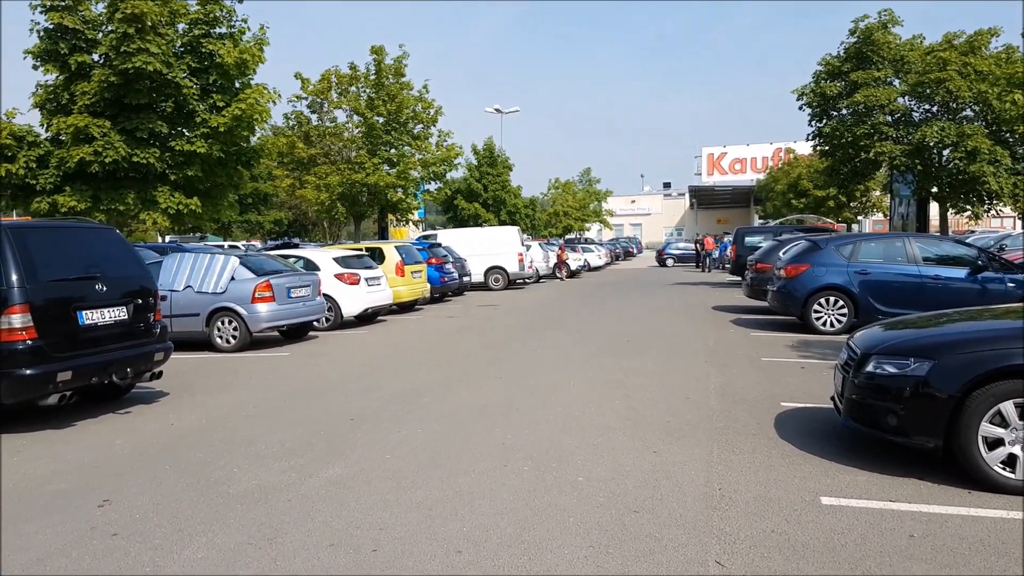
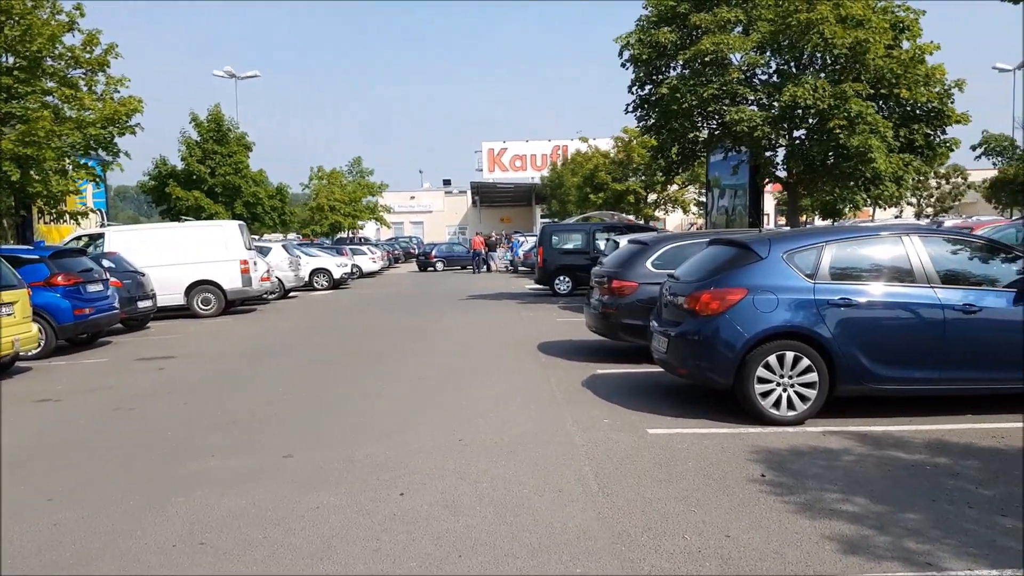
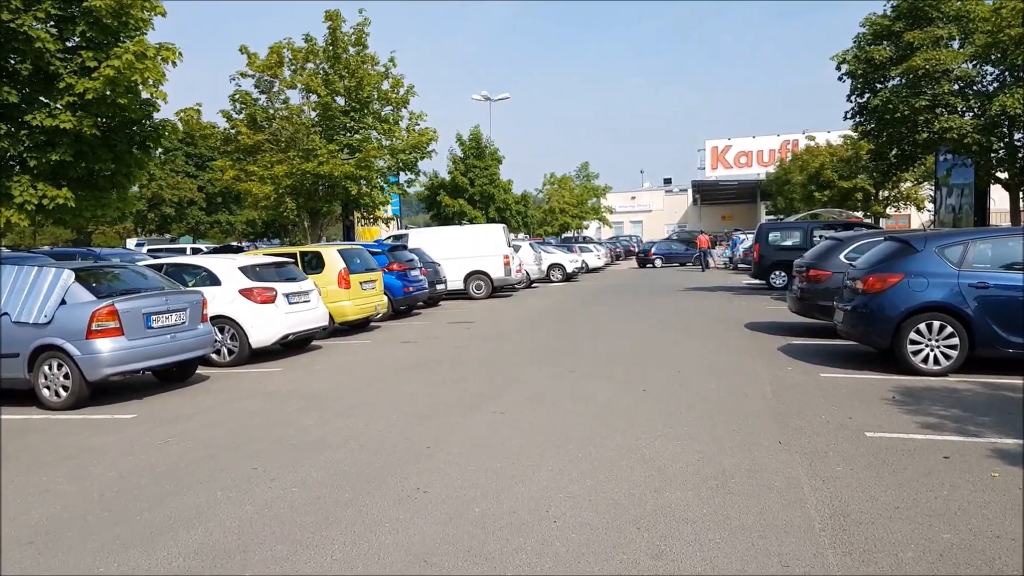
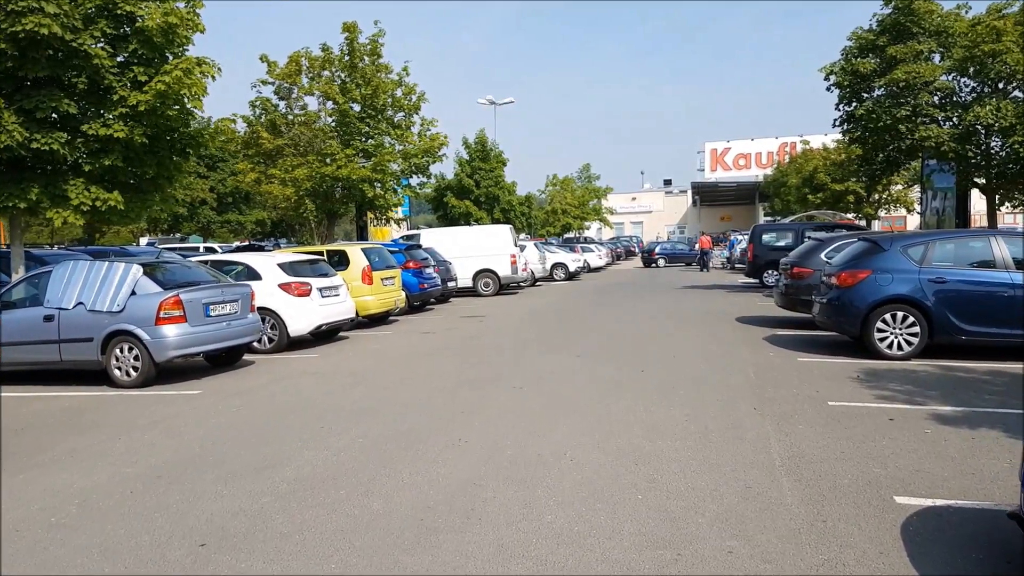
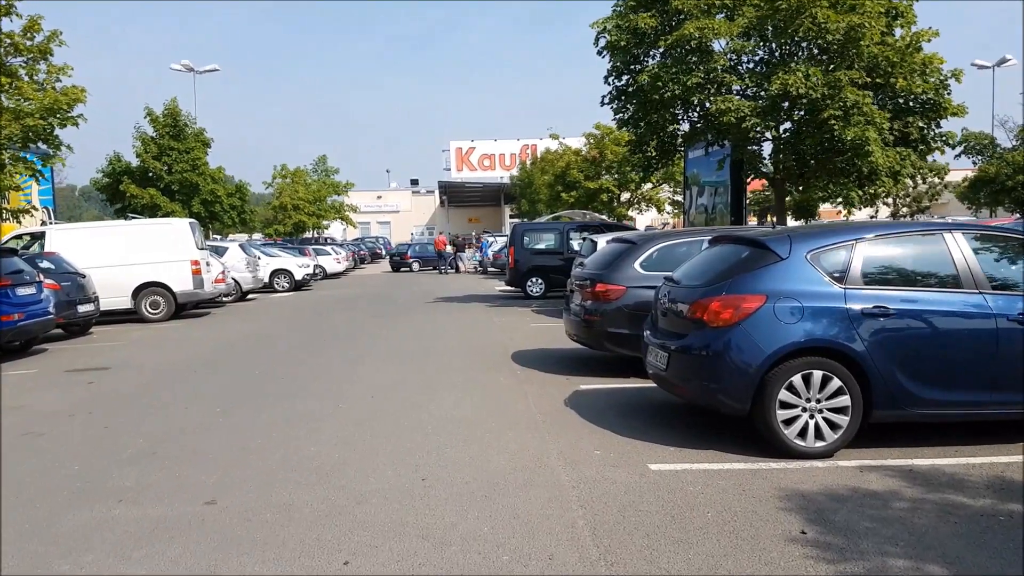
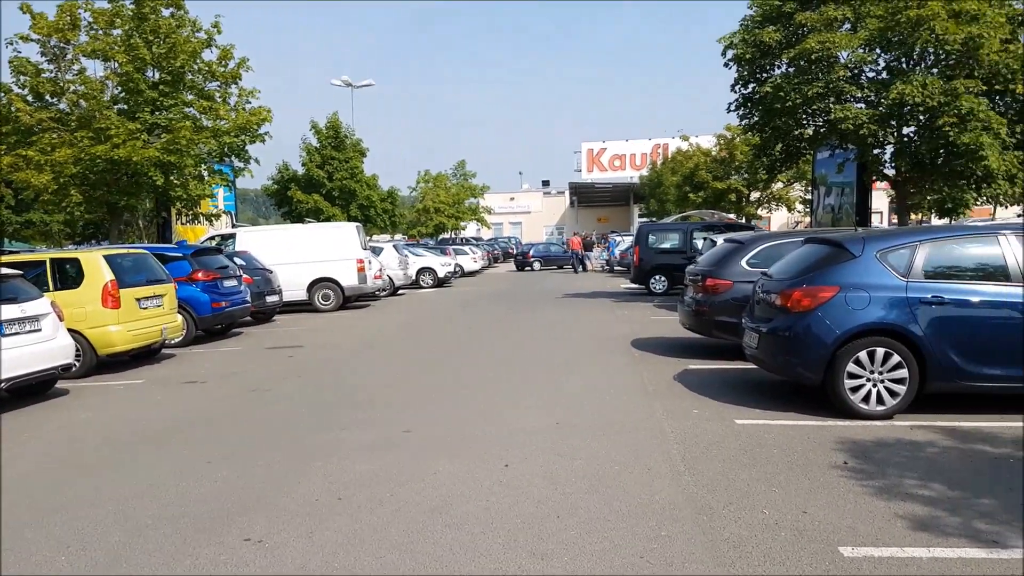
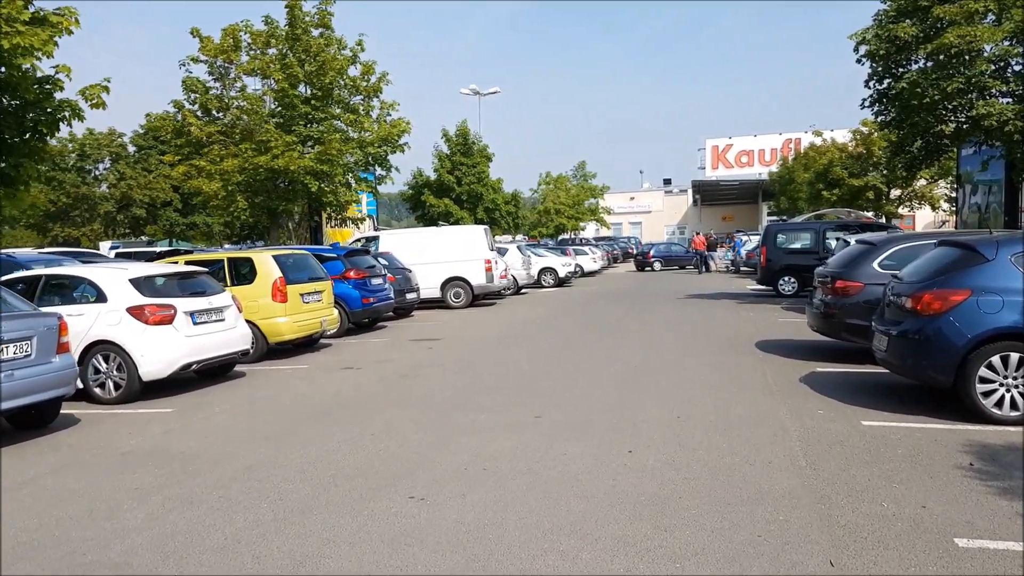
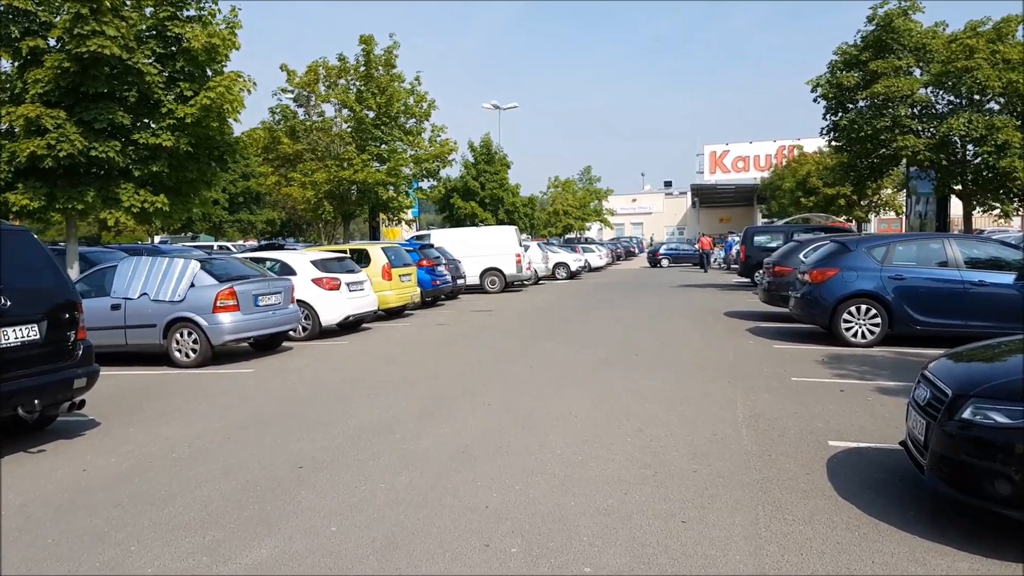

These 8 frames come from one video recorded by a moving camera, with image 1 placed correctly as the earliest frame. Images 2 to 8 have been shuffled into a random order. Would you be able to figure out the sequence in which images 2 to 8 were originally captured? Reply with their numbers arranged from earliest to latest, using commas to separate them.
8, 4, 3, 7, 6, 2, 5
